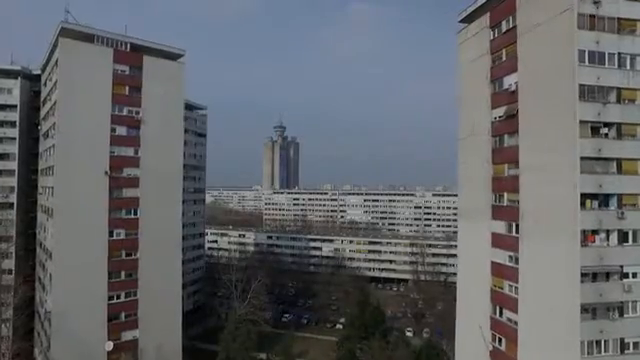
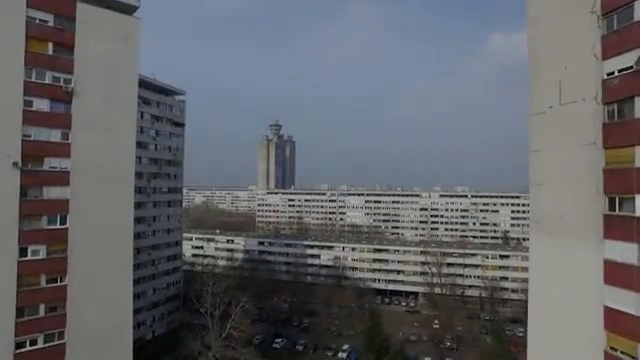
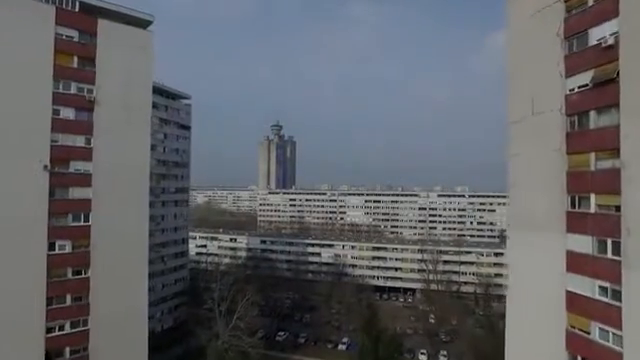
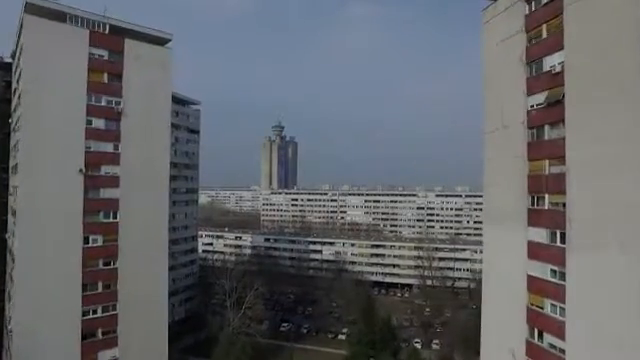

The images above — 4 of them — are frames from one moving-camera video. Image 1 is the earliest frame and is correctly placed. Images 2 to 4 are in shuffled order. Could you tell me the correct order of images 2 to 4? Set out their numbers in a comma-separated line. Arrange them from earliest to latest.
4, 3, 2
